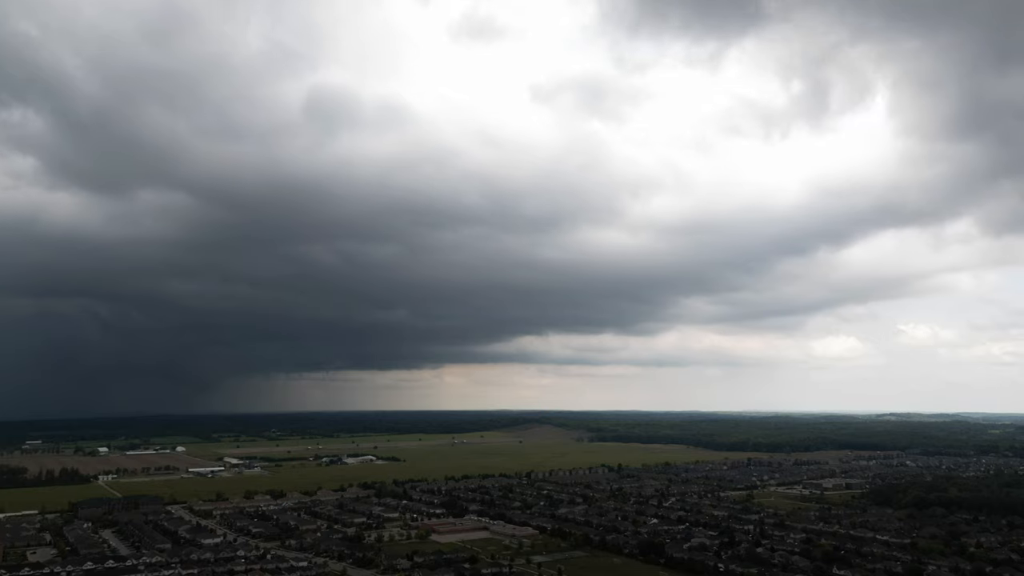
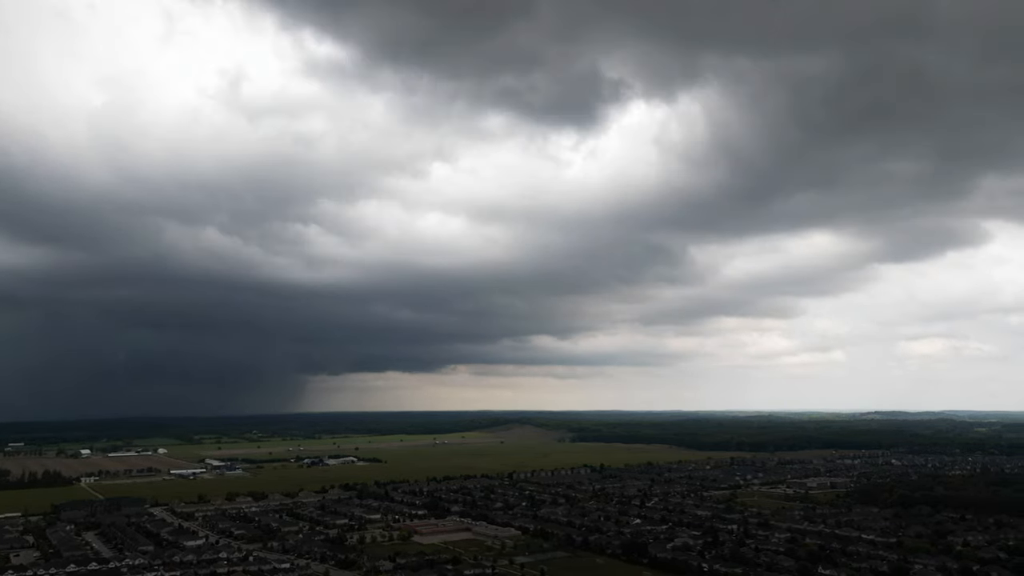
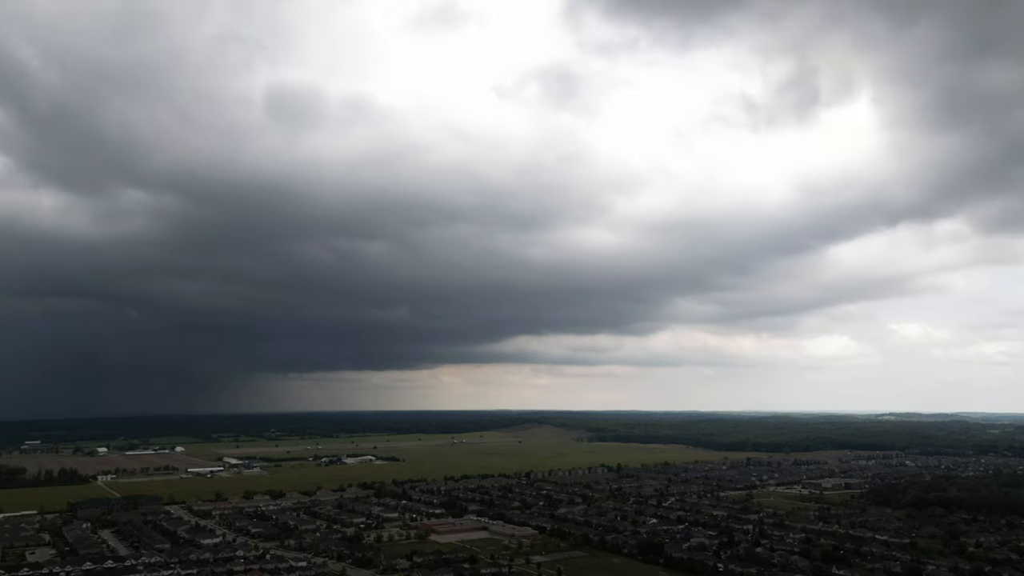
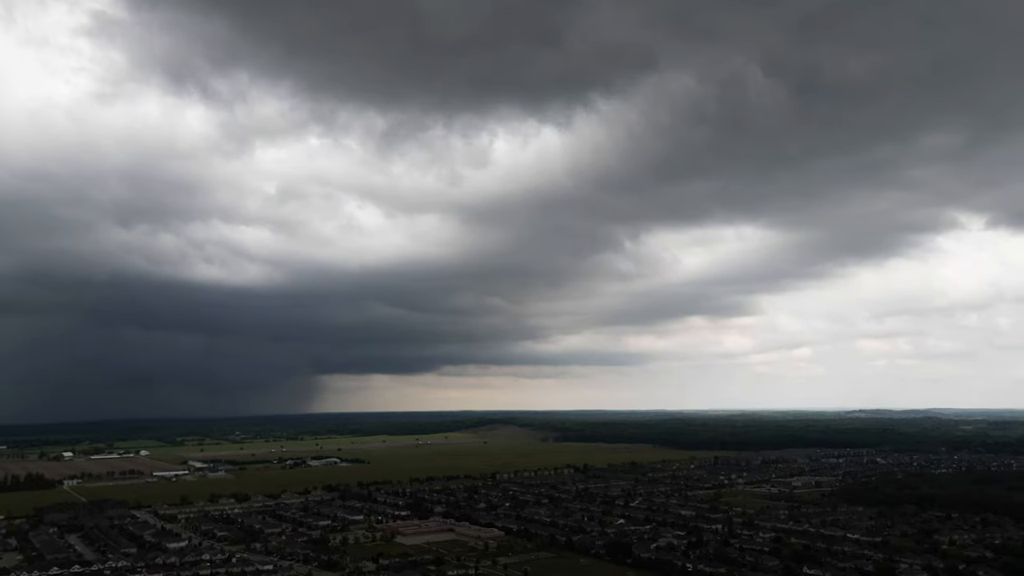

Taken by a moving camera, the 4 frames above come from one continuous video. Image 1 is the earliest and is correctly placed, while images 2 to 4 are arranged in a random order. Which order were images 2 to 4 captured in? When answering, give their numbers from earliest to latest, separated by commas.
3, 2, 4
